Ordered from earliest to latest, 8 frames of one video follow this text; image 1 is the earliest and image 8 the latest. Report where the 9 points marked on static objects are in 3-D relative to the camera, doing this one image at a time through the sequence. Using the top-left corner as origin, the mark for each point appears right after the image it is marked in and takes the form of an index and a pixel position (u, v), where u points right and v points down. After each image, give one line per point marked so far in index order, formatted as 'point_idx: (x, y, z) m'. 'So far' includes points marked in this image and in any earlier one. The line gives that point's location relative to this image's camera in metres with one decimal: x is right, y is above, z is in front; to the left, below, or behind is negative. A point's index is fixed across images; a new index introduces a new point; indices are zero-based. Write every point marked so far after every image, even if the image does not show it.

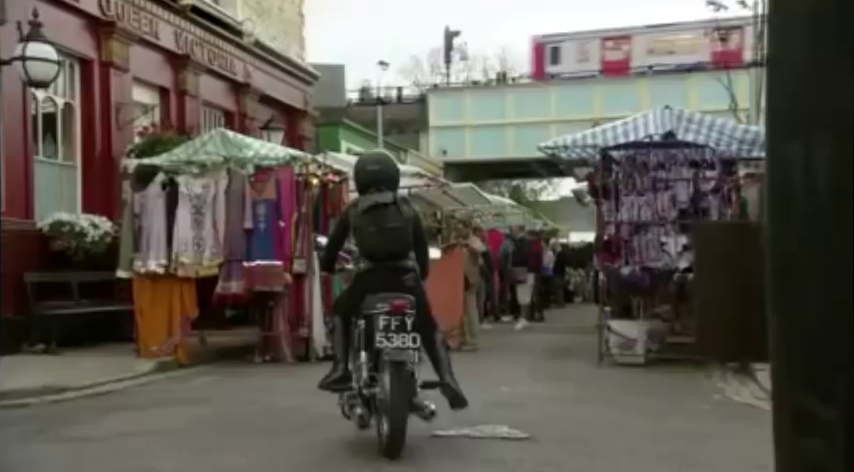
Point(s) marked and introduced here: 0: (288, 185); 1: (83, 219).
0: (-1.4, +0.6, +9.2) m
1: (-3.7, +0.2, +10.0) m
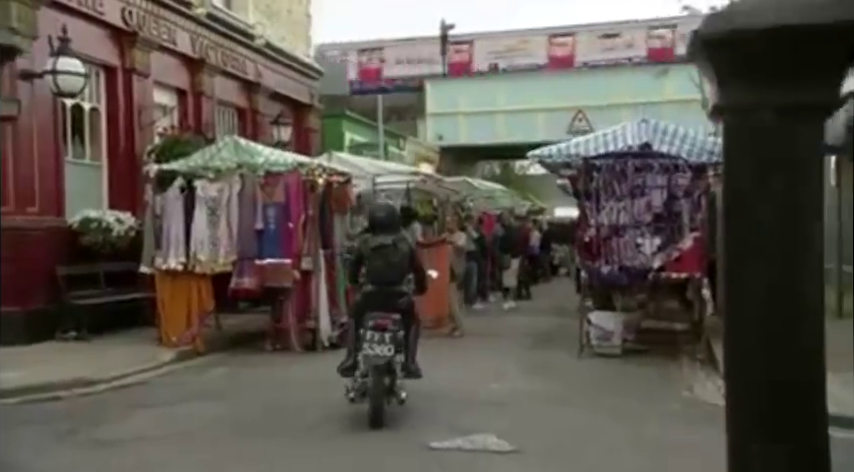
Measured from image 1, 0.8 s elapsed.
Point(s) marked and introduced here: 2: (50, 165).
0: (-1.4, +0.6, +10.1) m
1: (-3.7, +0.2, +10.9) m
2: (-4.2, +0.8, +10.4) m
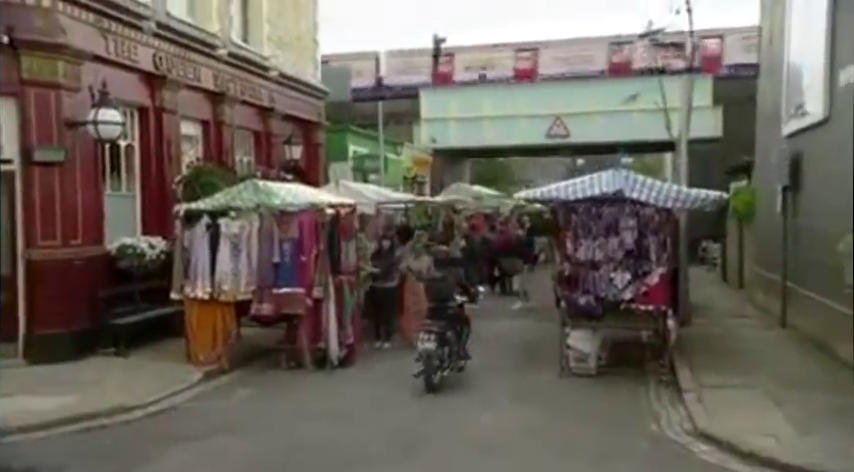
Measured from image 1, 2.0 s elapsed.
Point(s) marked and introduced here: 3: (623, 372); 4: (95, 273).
0: (-1.5, +0.2, +11.4) m
1: (-3.8, -0.1, +12.3) m
2: (-4.2, +0.5, +11.7) m
3: (+2.5, -1.8, +11.9) m
4: (-4.2, -0.5, +11.8) m
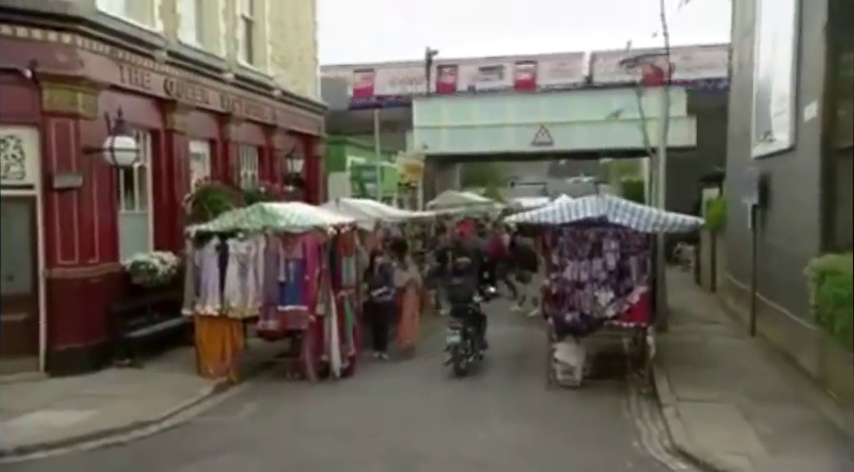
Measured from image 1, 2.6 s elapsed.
0: (-1.5, -0.1, +12.2) m
1: (-3.8, -0.3, +13.1) m
2: (-4.3, +0.2, +12.5) m
3: (+2.4, -2.0, +12.8) m
4: (-4.3, -0.7, +12.6) m
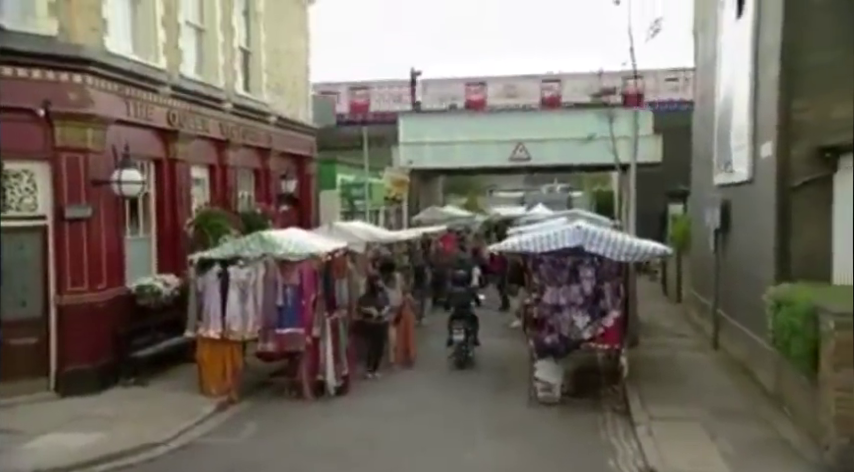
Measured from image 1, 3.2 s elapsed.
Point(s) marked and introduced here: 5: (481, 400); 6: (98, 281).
0: (-1.7, -0.5, +13.0) m
1: (-4.0, -0.7, +13.8) m
2: (-4.5, -0.2, +13.2) m
3: (+2.3, -2.4, +13.7) m
4: (-4.4, -1.1, +13.3) m
5: (+0.8, -2.4, +13.4) m
6: (-4.6, -0.6, +12.9) m
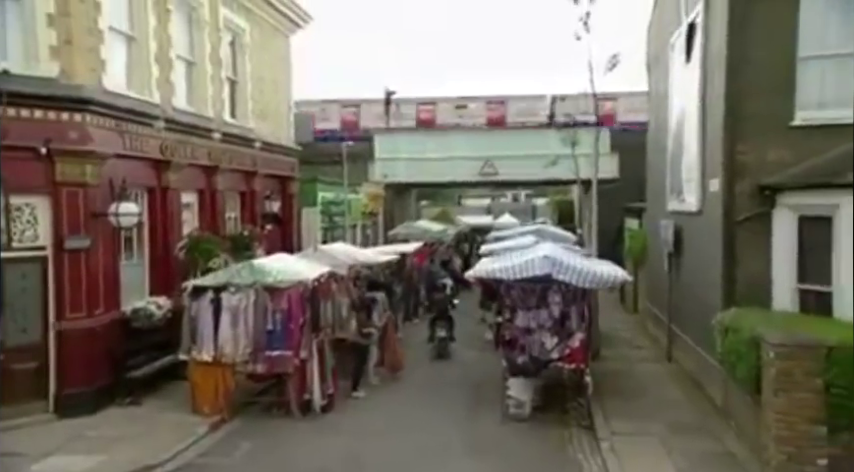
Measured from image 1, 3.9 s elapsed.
0: (-2.0, -0.9, +13.8) m
1: (-4.3, -1.1, +14.6) m
2: (-4.8, -0.6, +13.9) m
3: (+1.9, -2.9, +14.7) m
4: (-4.7, -1.5, +14.0) m
5: (+0.5, -2.8, +14.3) m
6: (-4.9, -1.0, +13.6) m
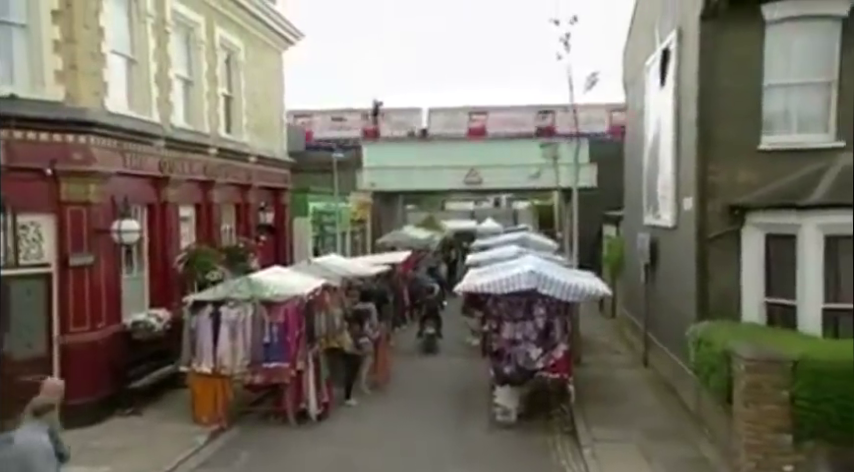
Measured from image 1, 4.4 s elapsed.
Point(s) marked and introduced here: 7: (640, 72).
0: (-2.1, -1.2, +14.4) m
1: (-4.5, -1.3, +15.0) m
2: (-4.9, -0.8, +14.4) m
3: (+1.8, -3.1, +15.3) m
4: (-4.9, -1.7, +14.5) m
5: (+0.3, -3.0, +14.9) m
6: (-5.0, -1.3, +14.1) m
7: (+4.5, +3.5, +19.2) m
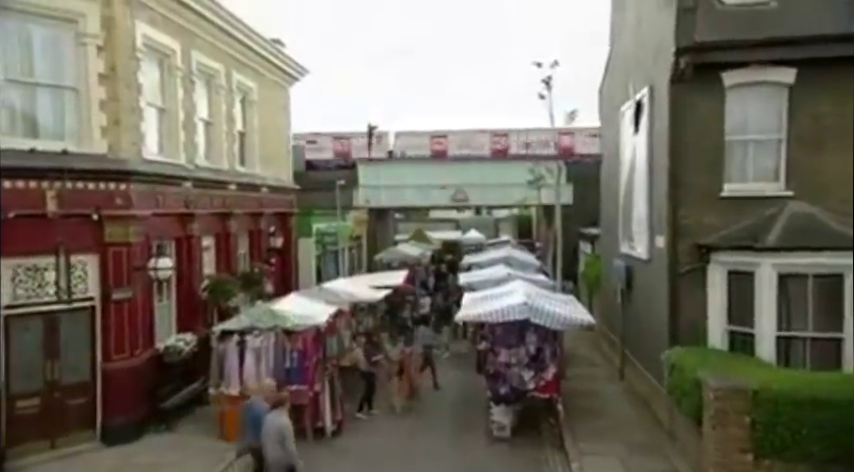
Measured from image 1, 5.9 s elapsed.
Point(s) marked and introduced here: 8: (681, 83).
0: (-2.0, -1.8, +16.0) m
1: (-4.4, -1.9, +16.5) m
2: (-4.8, -1.4, +15.9) m
3: (+1.8, -3.7, +17.1) m
4: (-4.8, -2.3, +16.0) m
5: (+0.4, -3.7, +16.7) m
6: (-4.9, -1.9, +15.6) m
7: (+4.4, +3.0, +20.9) m
8: (+4.4, +2.6, +15.8) m
